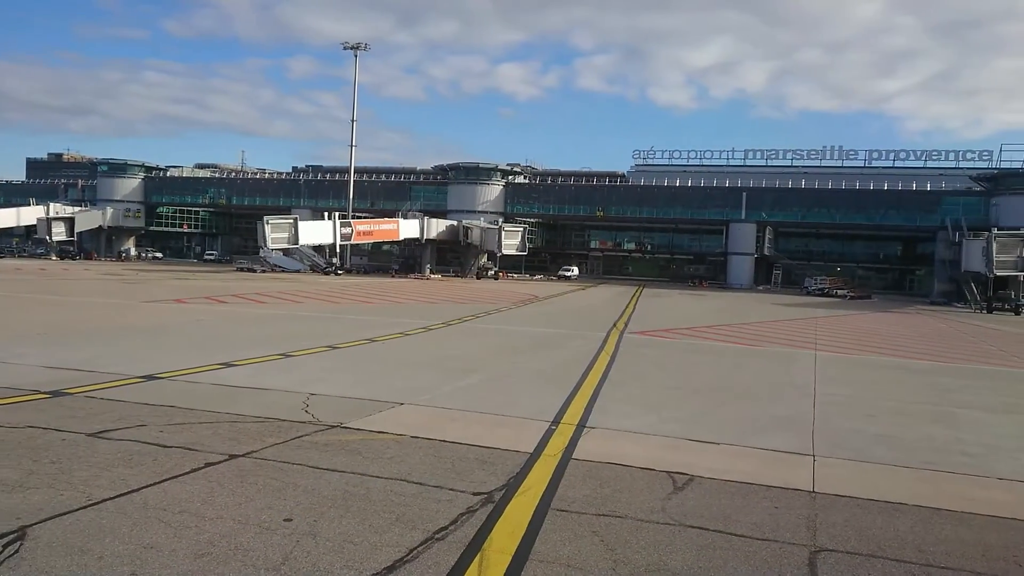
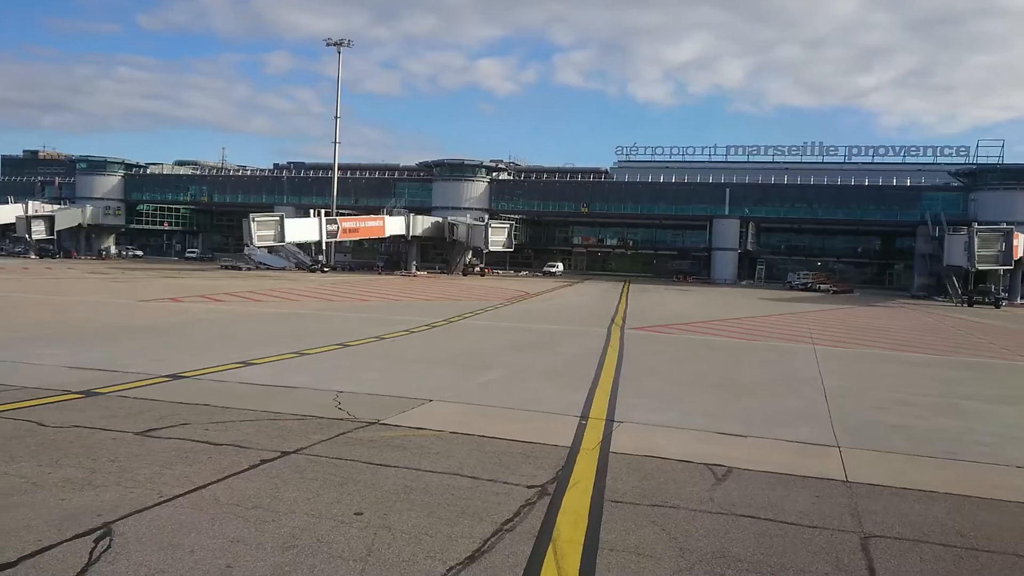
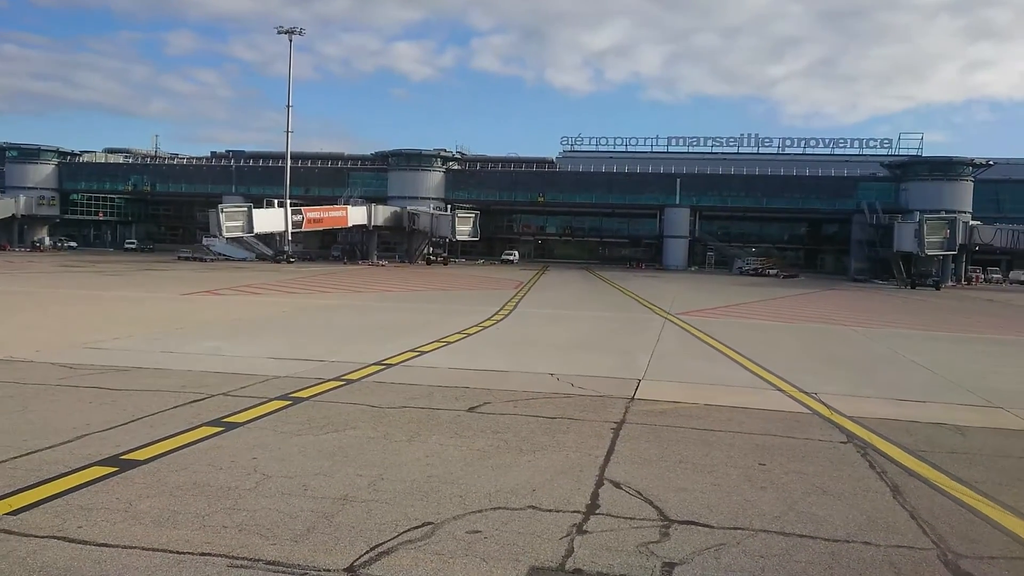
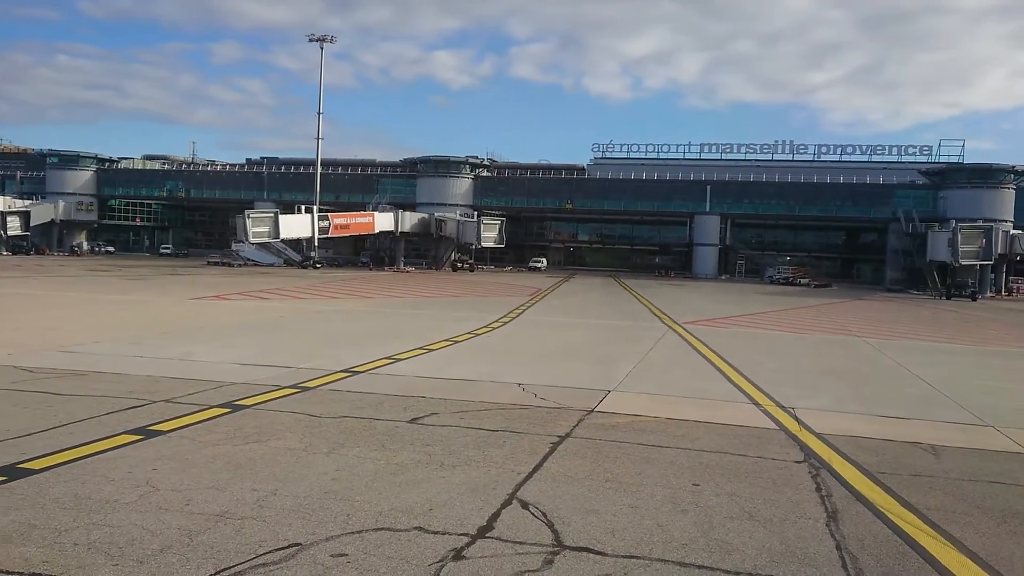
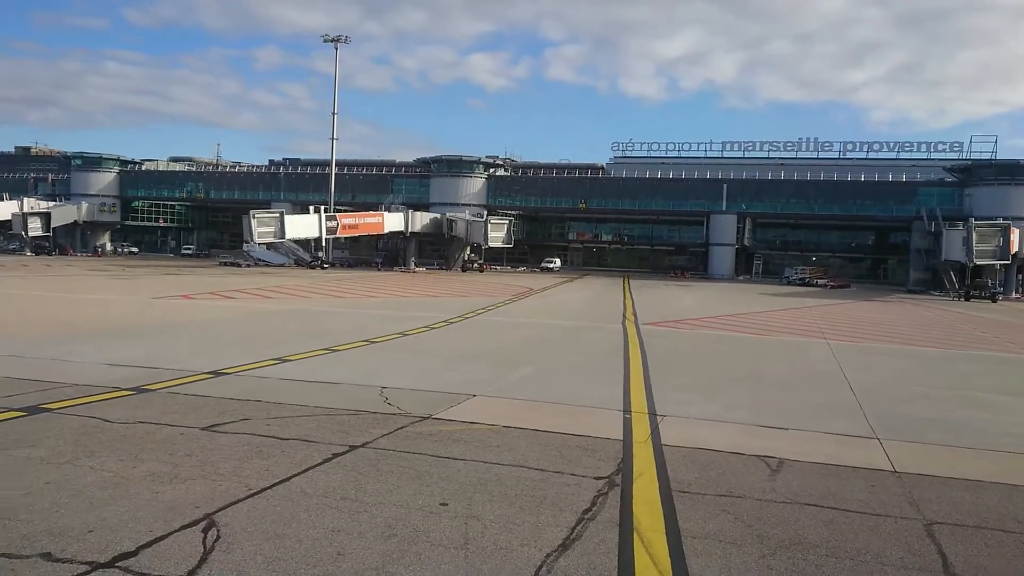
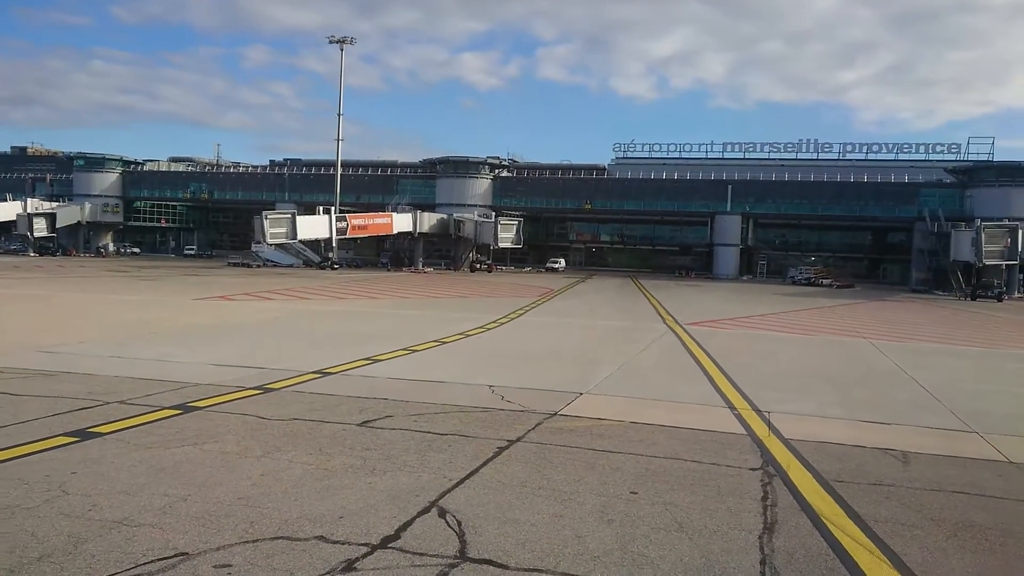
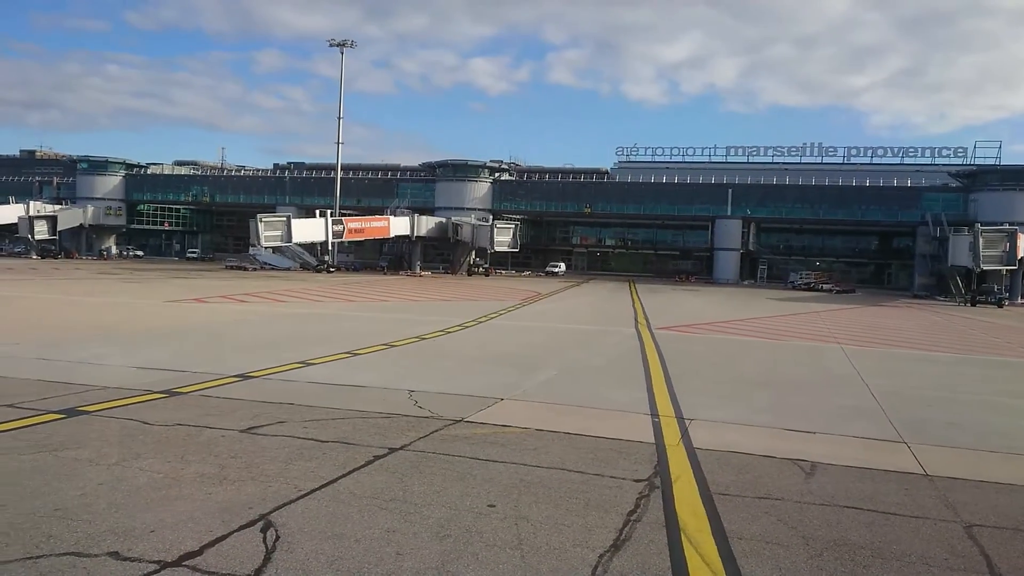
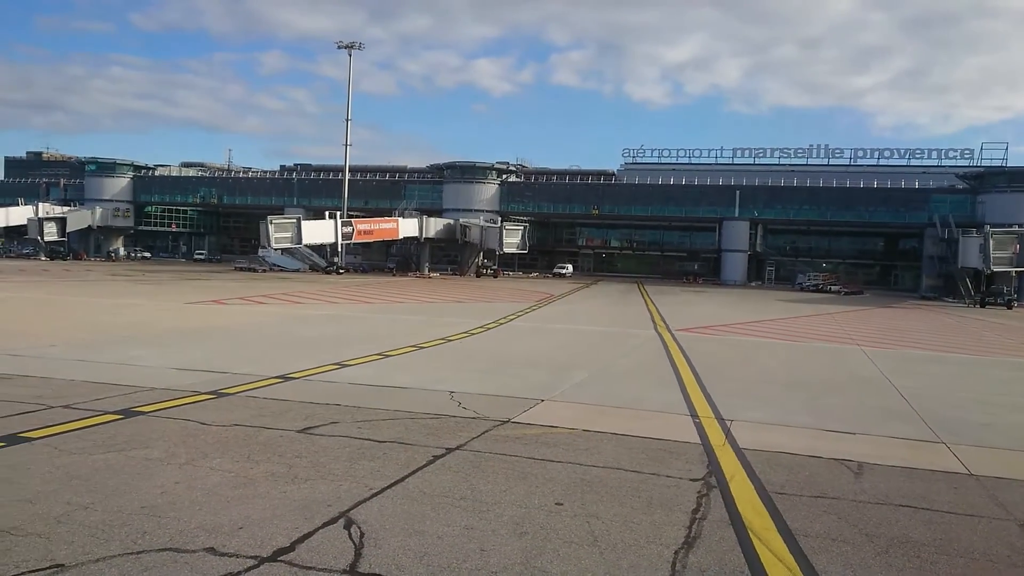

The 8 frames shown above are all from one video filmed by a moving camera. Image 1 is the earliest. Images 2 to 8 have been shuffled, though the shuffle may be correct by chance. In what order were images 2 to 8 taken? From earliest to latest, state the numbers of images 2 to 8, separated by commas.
2, 5, 7, 8, 6, 4, 3
